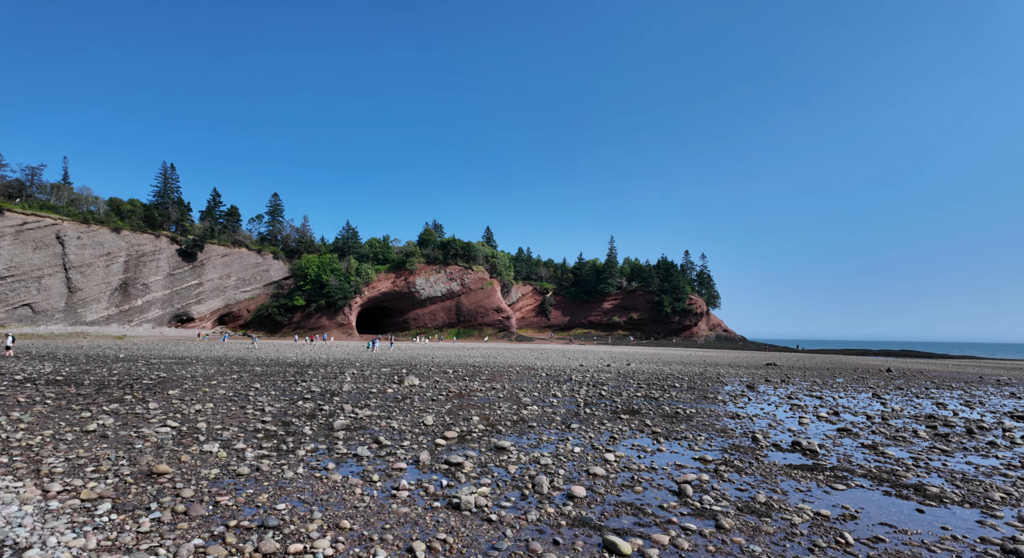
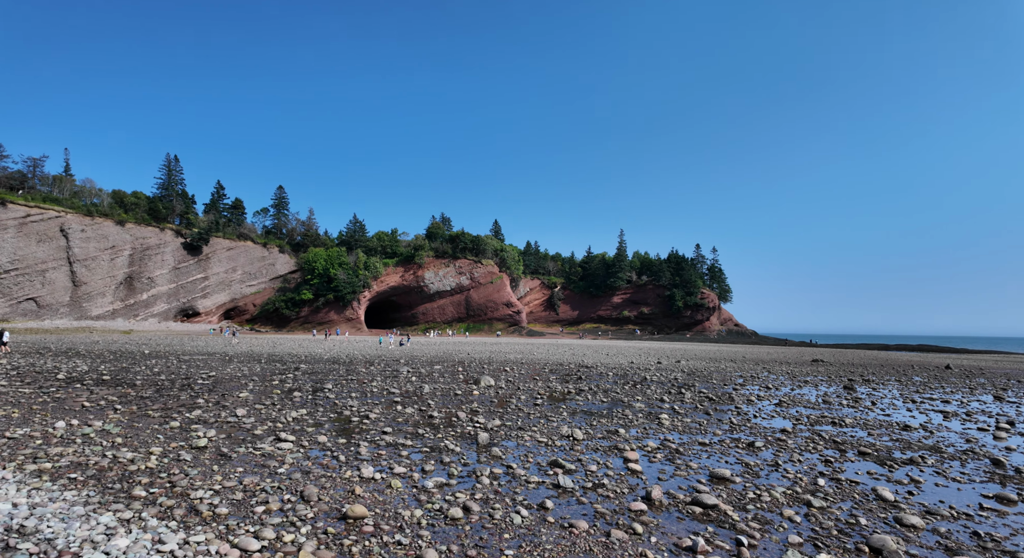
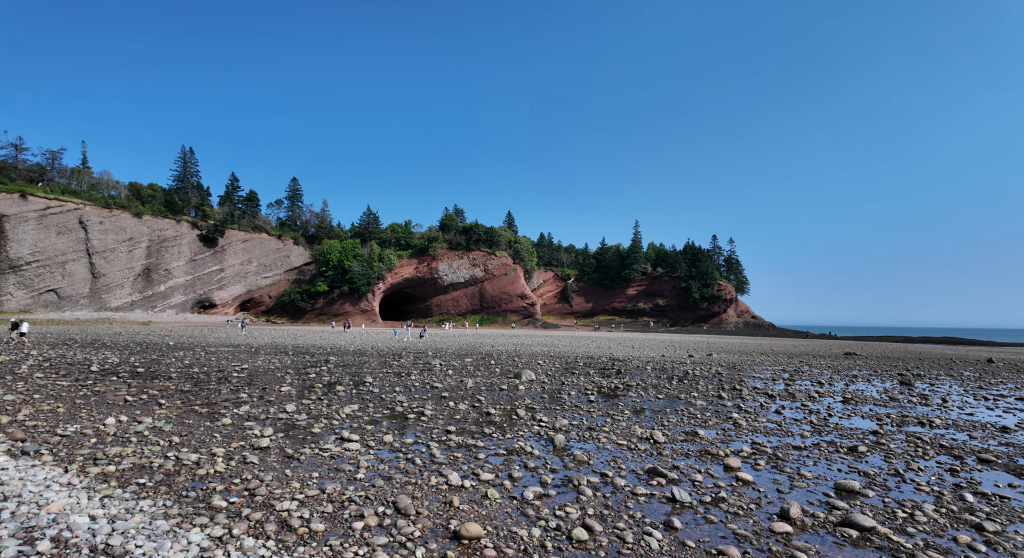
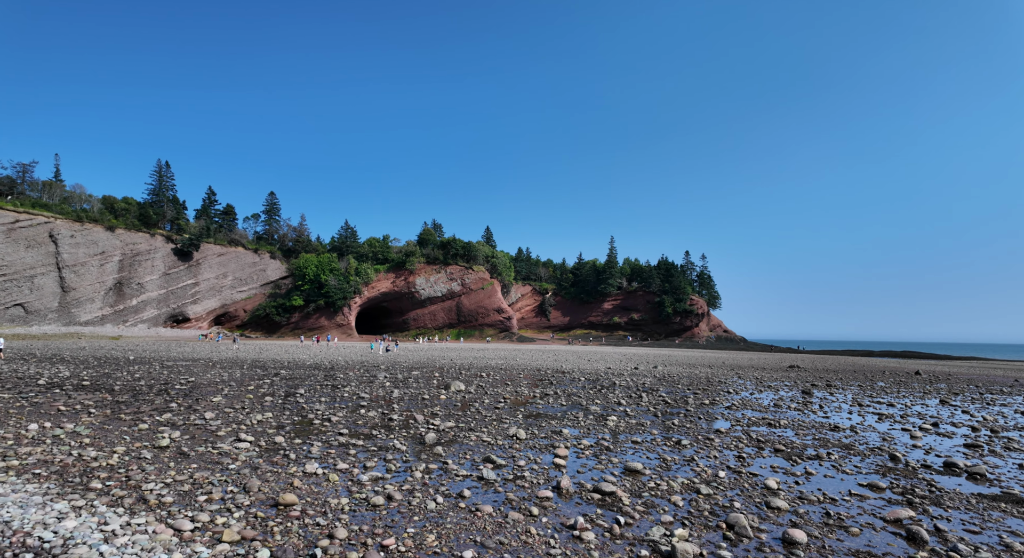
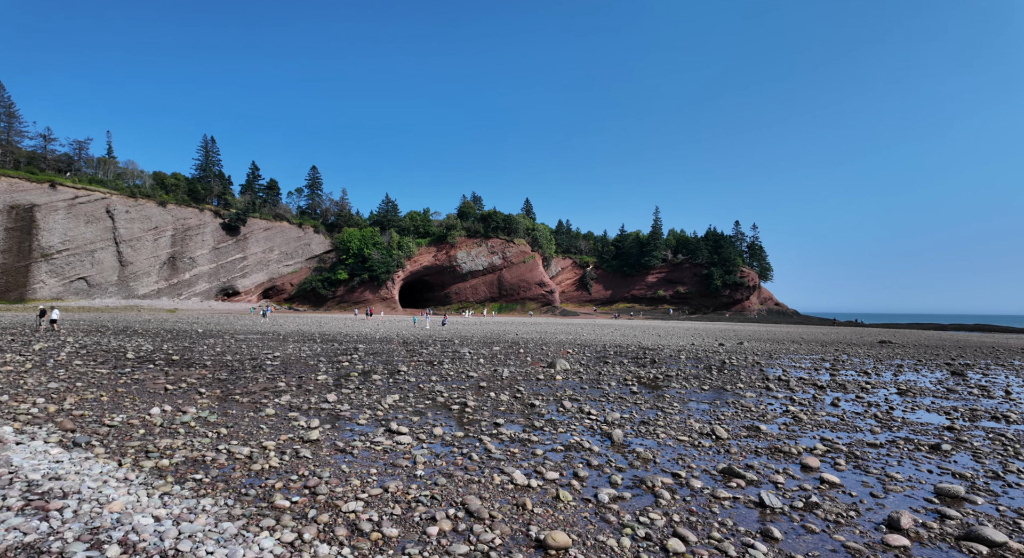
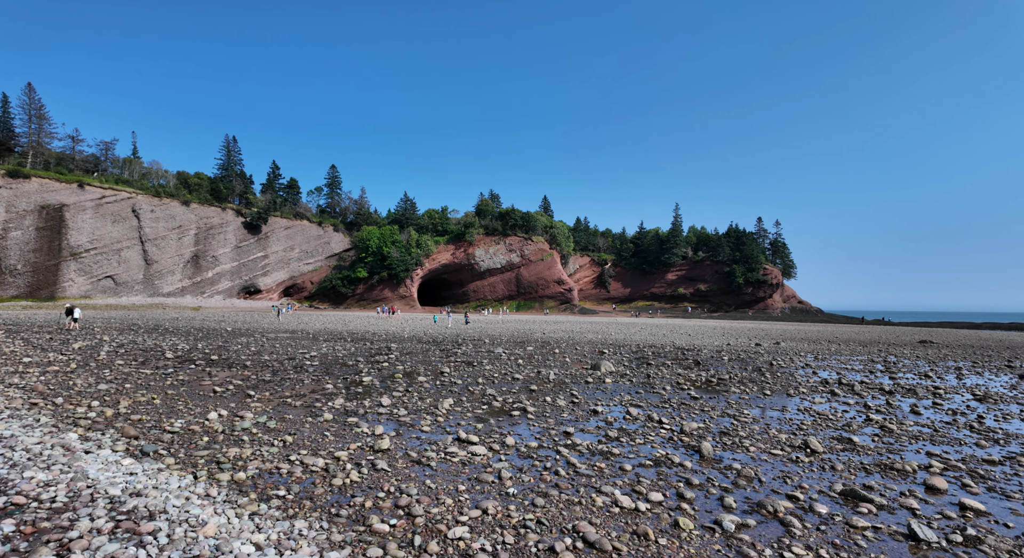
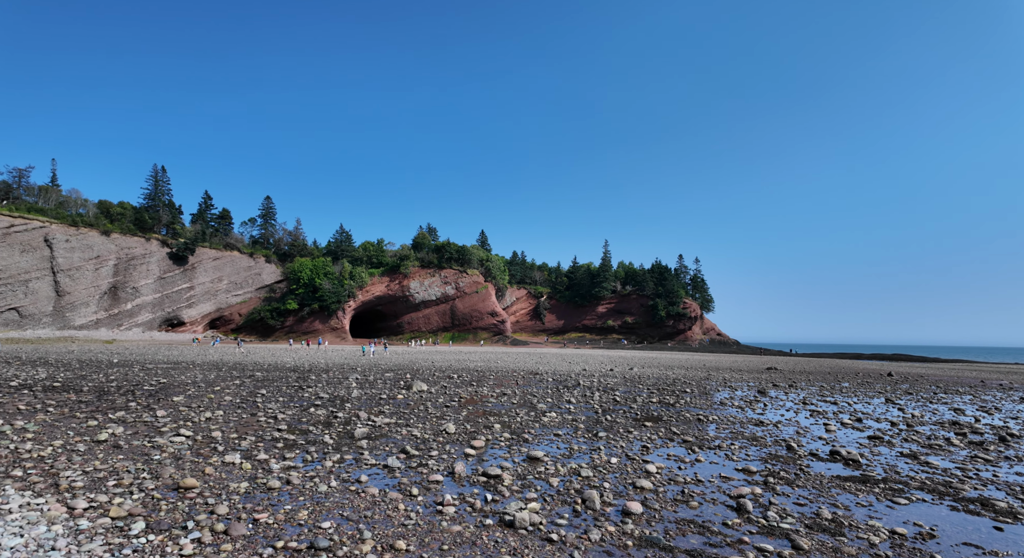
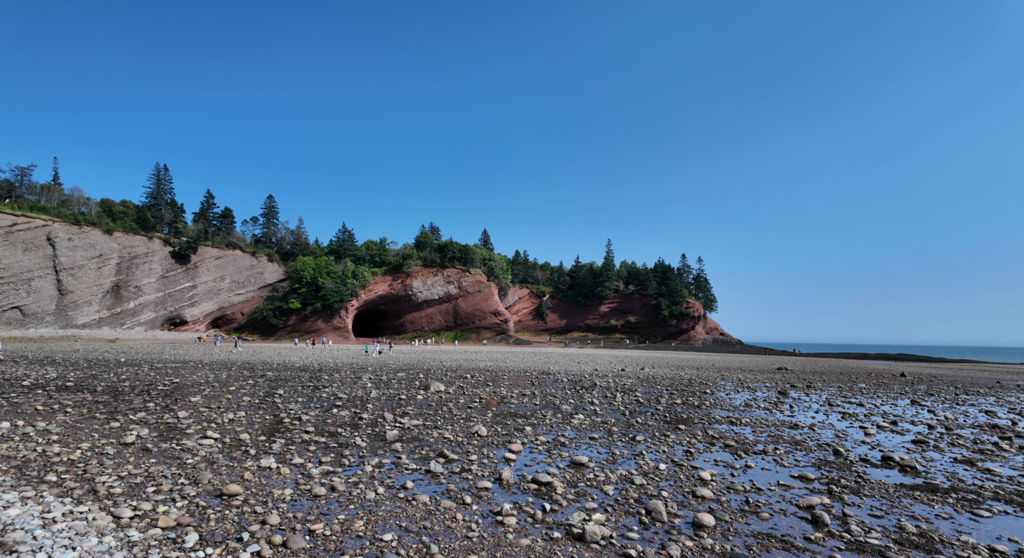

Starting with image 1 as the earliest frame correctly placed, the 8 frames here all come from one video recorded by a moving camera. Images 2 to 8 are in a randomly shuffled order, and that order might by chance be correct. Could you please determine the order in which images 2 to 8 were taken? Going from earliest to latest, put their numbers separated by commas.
7, 8, 4, 2, 3, 5, 6
